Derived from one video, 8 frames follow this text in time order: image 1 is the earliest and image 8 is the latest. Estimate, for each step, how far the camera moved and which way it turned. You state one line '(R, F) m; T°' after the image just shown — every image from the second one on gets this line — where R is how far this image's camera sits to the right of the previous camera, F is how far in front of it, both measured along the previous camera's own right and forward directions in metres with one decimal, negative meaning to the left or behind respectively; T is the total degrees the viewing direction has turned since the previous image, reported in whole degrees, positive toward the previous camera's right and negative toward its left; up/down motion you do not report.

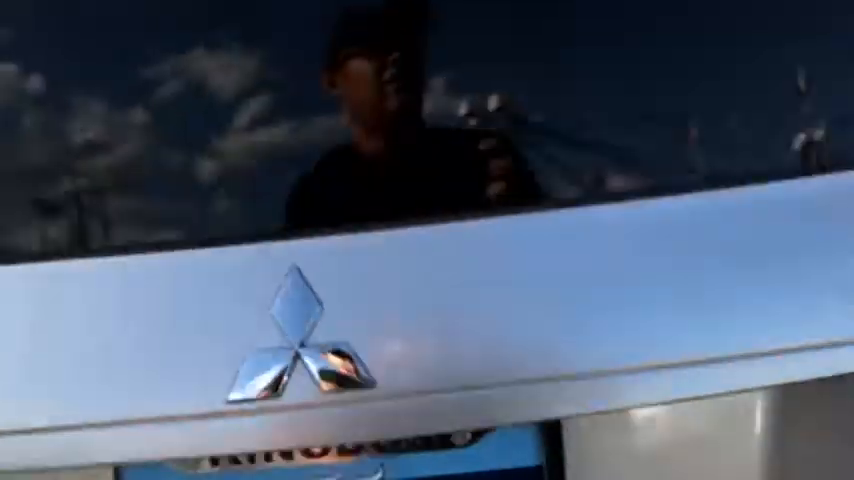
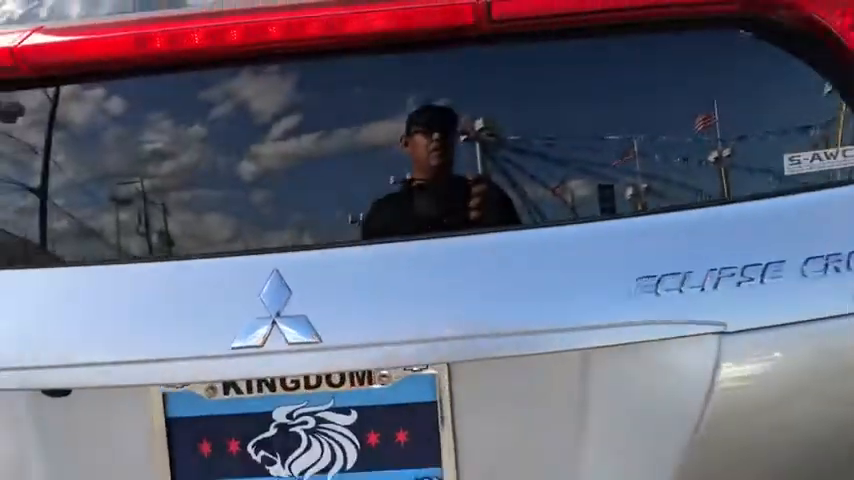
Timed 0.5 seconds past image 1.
(+0.1, -0.3) m; -3°
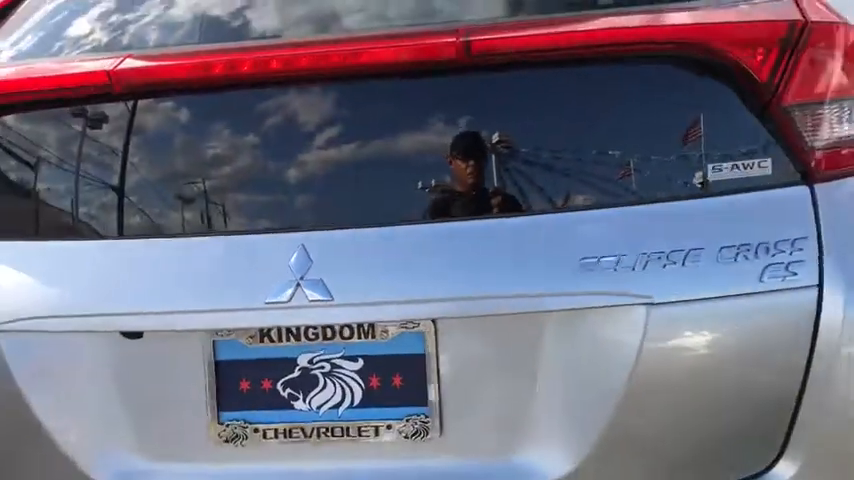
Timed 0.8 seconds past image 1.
(+0.1, -0.2) m; -4°
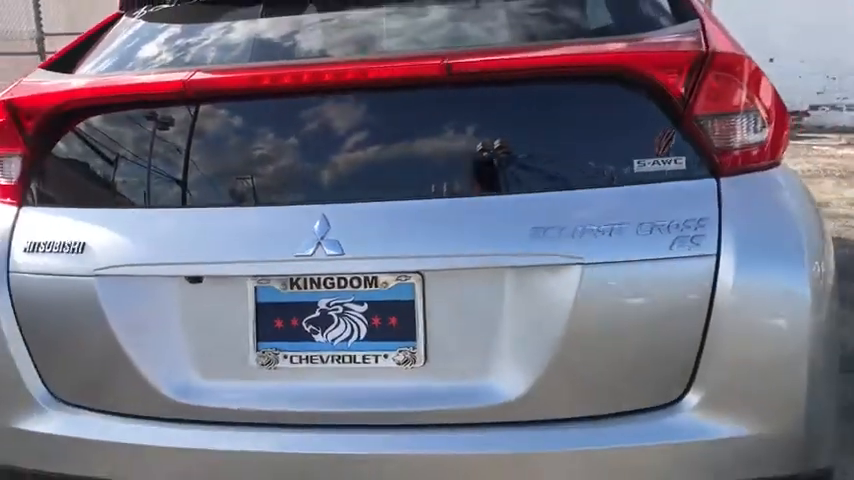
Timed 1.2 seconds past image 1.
(+0.1, -0.3) m; -3°
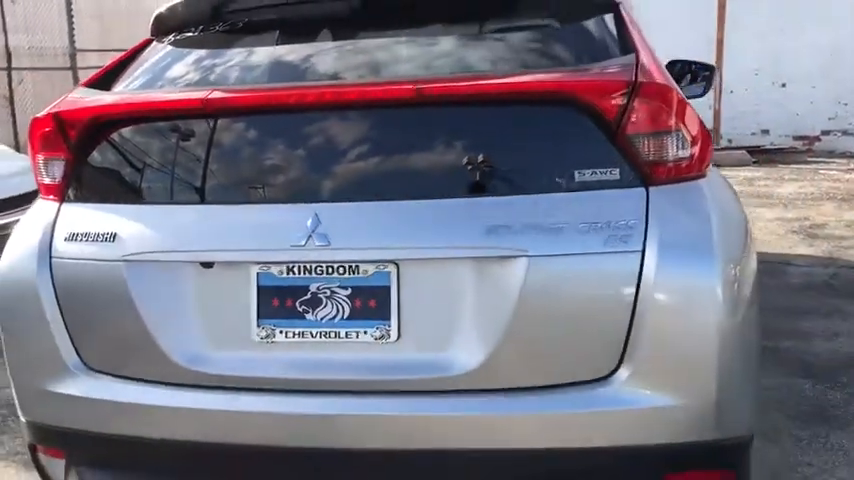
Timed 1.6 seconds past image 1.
(+0.1, -0.3) m; -2°
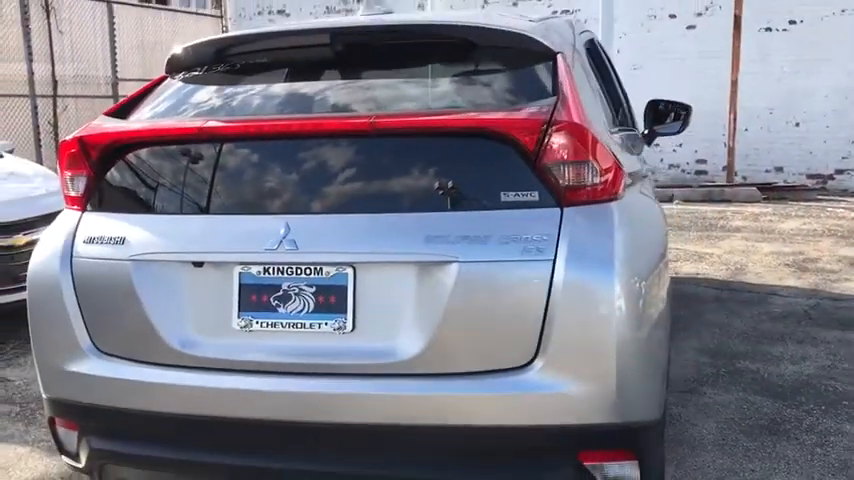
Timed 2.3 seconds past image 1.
(+0.2, -0.3) m; -2°
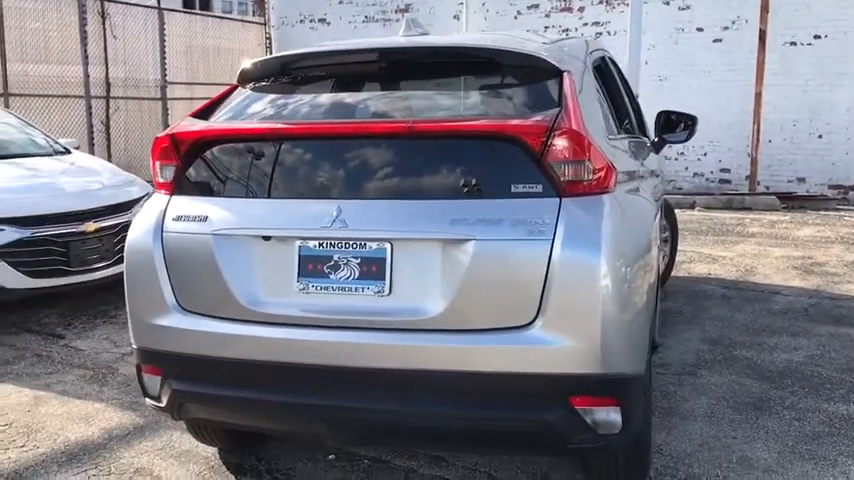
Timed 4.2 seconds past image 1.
(0.0, -0.5) m; -2°
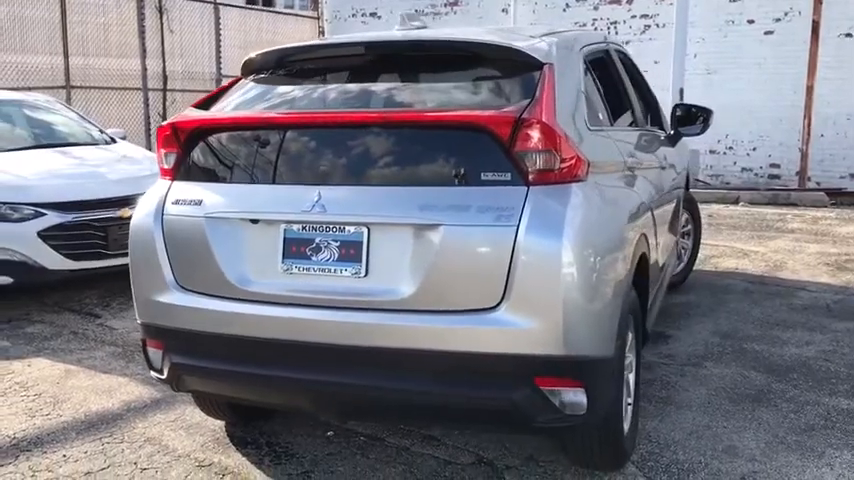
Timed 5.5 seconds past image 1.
(+0.3, -0.1) m; -4°
